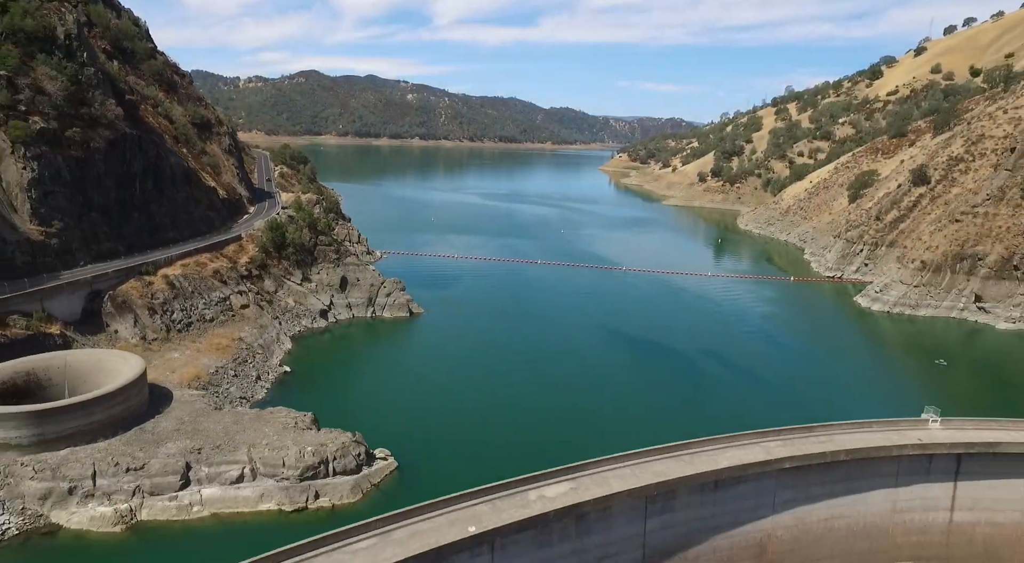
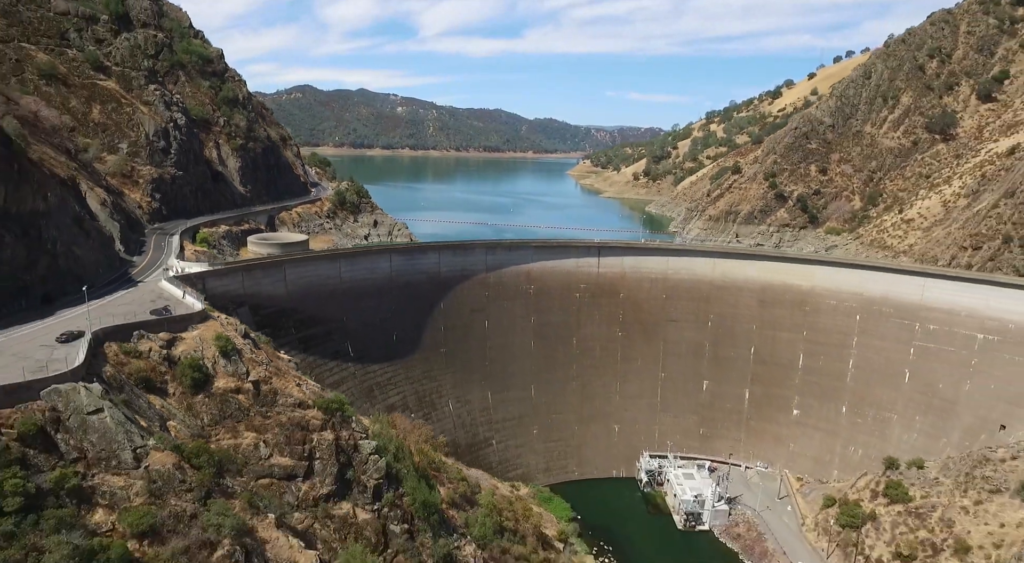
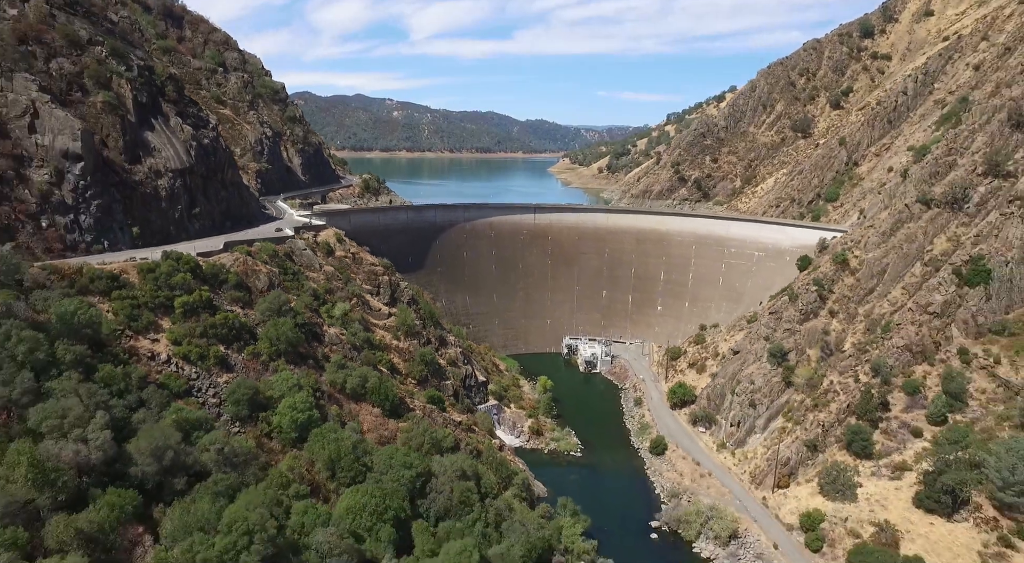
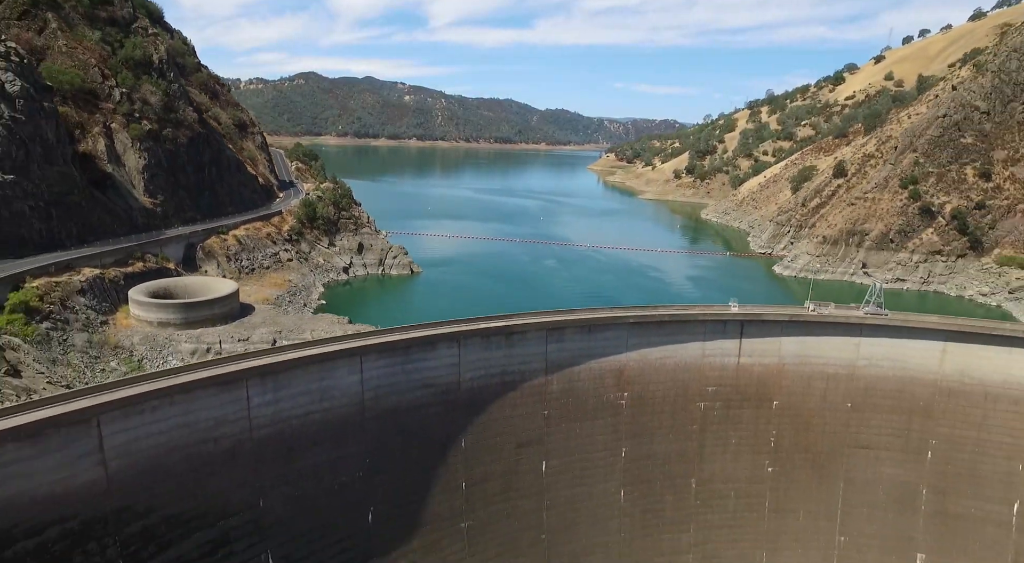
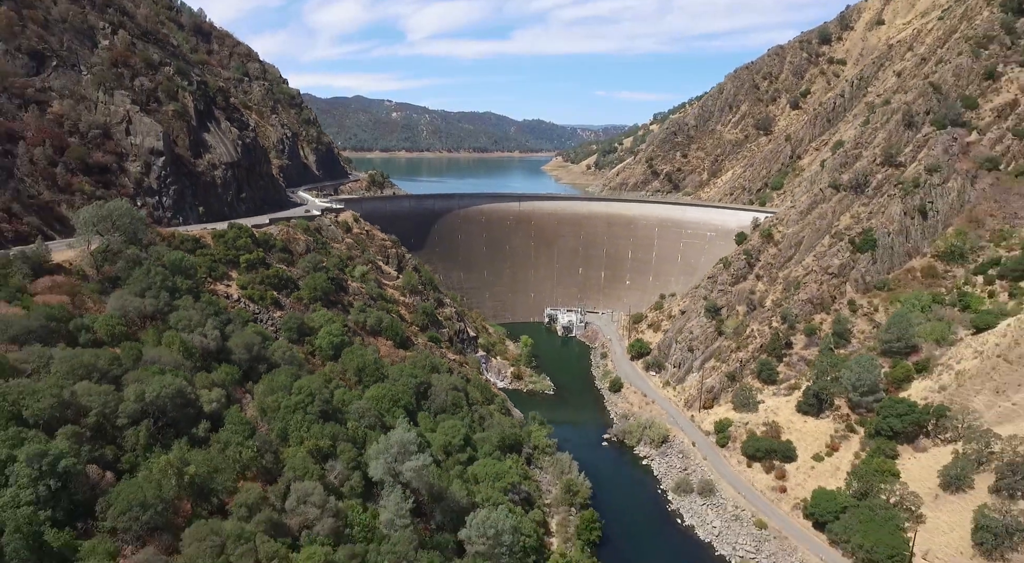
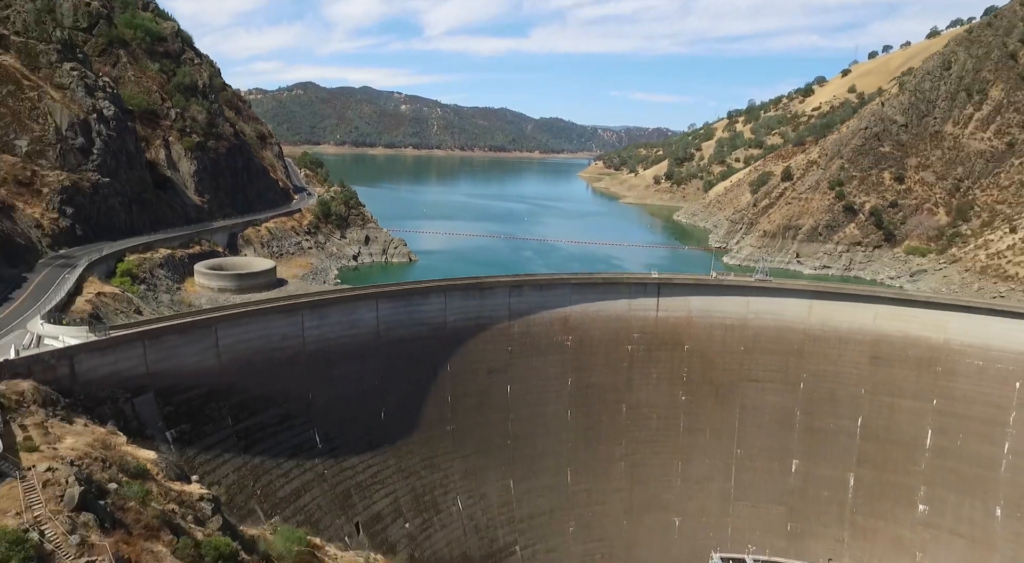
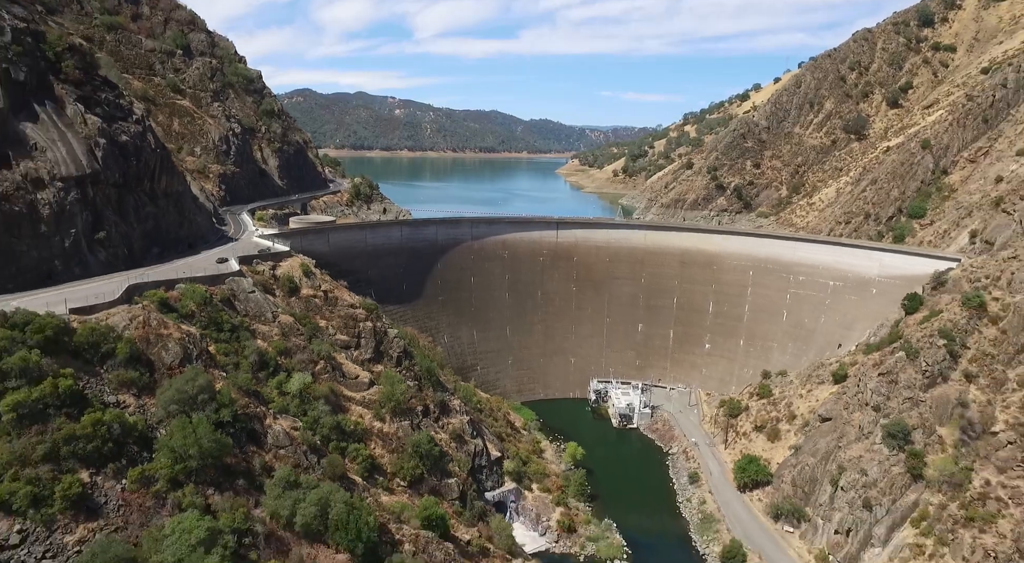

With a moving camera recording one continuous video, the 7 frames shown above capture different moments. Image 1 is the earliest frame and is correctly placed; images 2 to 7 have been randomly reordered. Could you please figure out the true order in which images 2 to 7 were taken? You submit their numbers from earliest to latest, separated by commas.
4, 6, 2, 7, 3, 5
